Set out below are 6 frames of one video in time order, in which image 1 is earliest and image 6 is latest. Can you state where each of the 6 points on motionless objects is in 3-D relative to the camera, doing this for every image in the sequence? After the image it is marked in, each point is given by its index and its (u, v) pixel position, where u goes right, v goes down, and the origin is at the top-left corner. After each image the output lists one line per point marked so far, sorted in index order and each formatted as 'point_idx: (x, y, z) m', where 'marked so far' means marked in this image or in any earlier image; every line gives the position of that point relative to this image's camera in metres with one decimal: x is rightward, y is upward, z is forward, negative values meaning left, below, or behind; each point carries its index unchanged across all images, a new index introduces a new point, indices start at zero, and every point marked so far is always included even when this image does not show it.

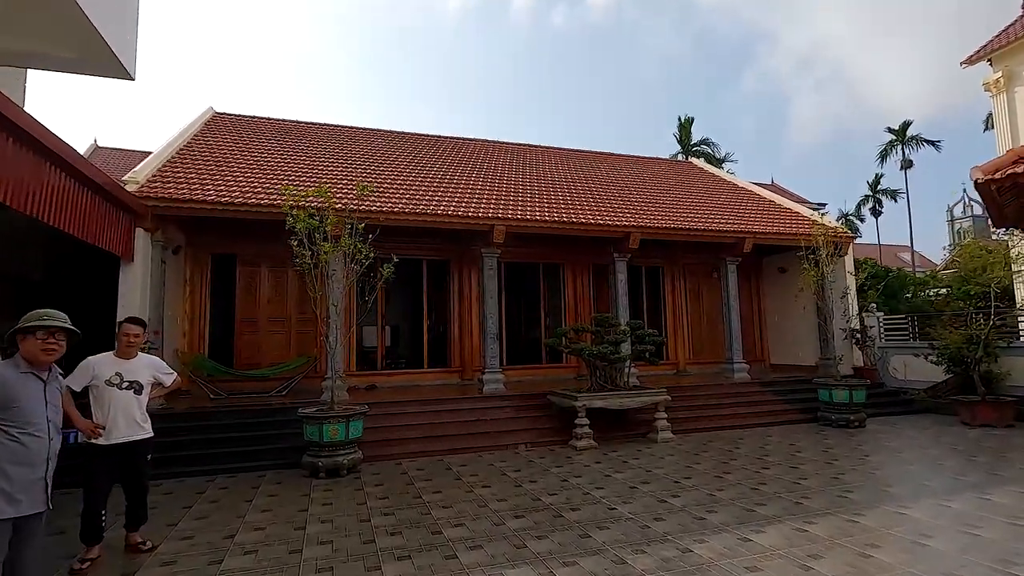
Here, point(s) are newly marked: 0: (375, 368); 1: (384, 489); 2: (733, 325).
0: (-2.7, -1.6, +10.5) m
1: (-1.3, -2.0, +5.4) m
2: (+4.4, -0.7, +10.8) m
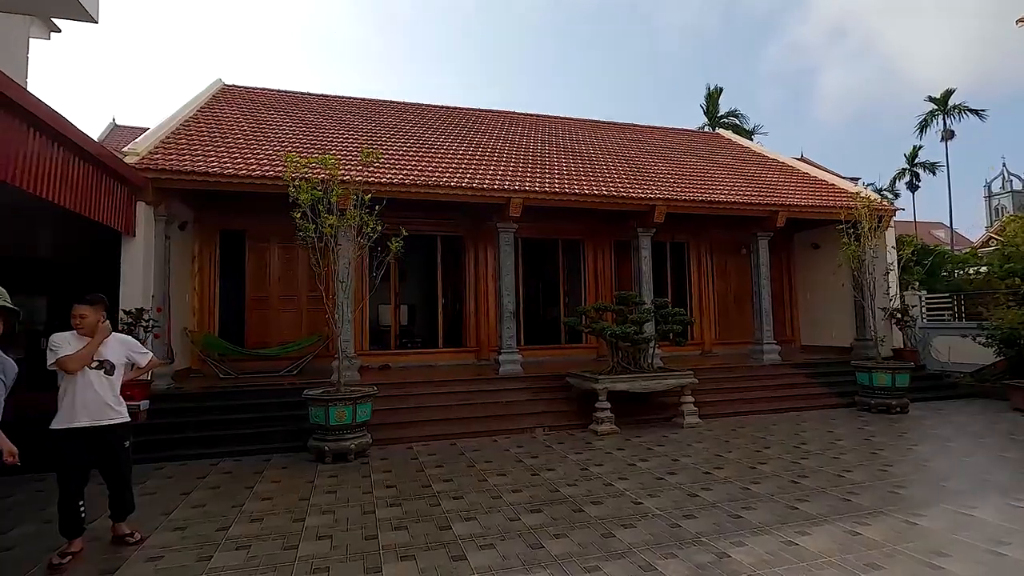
0: (-2.3, -1.1, +10.2) m
1: (-1.1, -1.8, +5.1) m
2: (+4.8, -0.3, +10.2) m
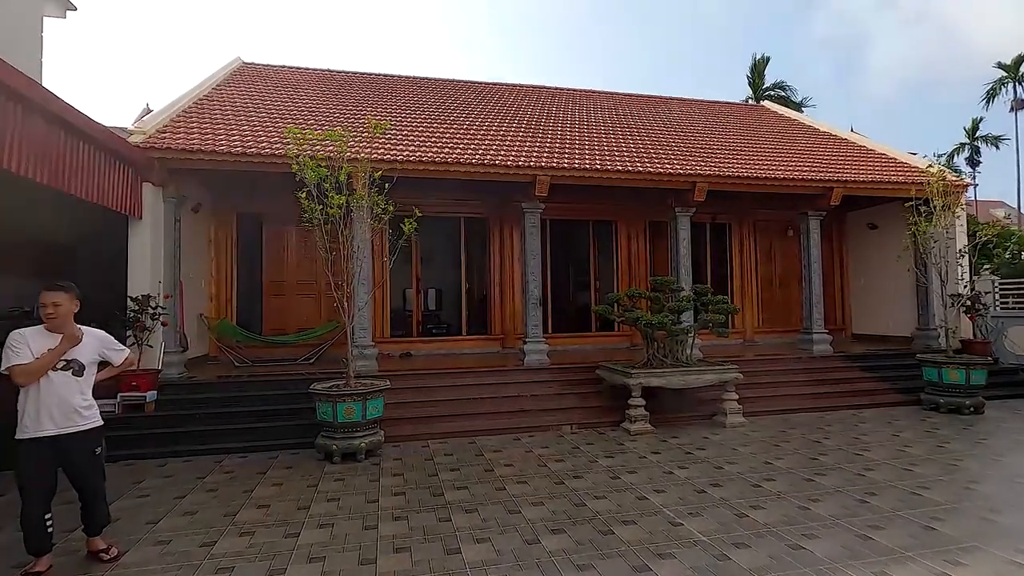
0: (-1.9, -0.8, +9.8) m
1: (-1.0, -1.7, +4.7) m
2: (+5.2, 0.0, +9.3) m
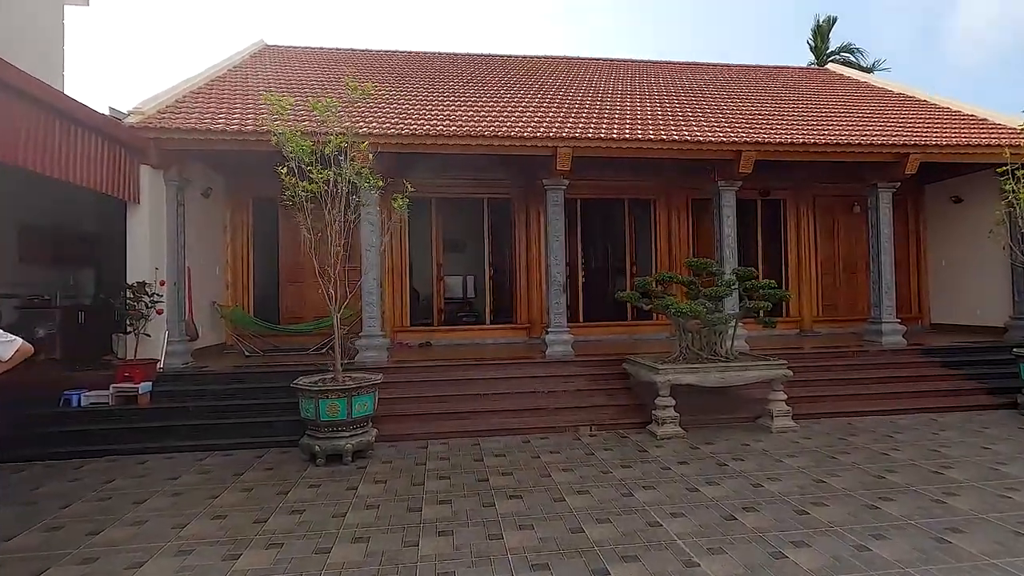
0: (-1.4, -0.6, +9.3) m
1: (-1.0, -1.6, +4.1) m
2: (+5.6, +0.2, +8.1) m
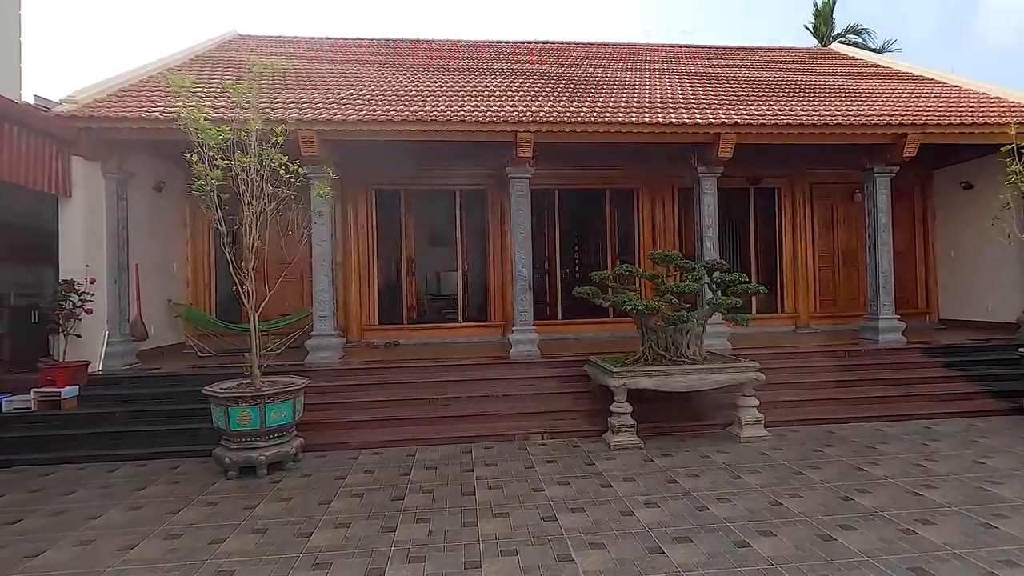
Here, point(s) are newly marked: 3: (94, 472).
0: (-1.8, -0.6, +8.9) m
1: (-1.6, -1.5, +3.7) m
2: (+5.1, +0.3, +7.5) m
3: (-3.6, -1.6, +4.6) m
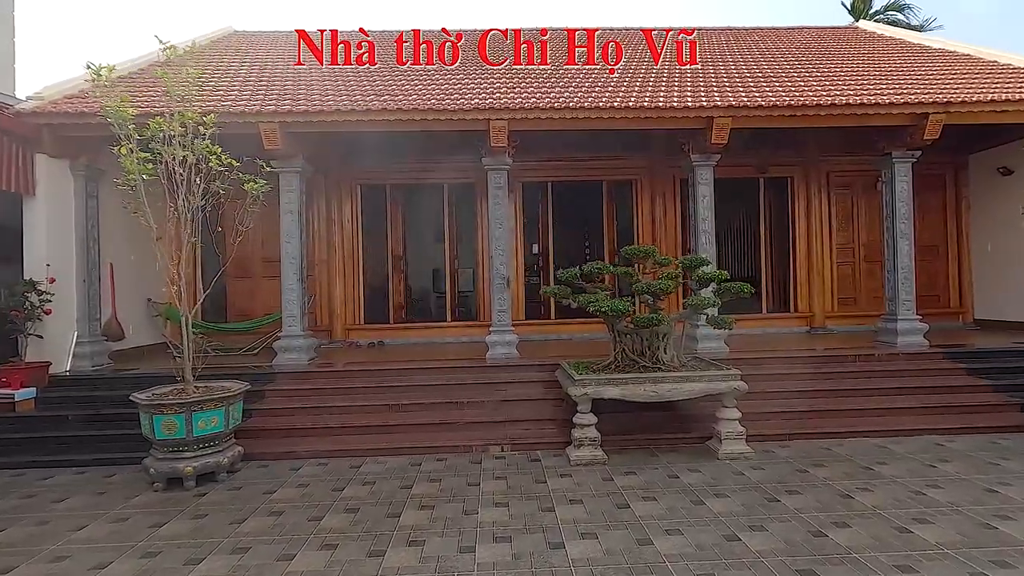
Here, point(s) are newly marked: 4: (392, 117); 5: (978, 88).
0: (-2.0, -0.5, +8.6) m
1: (-2.1, -1.6, +3.4) m
2: (+4.9, +0.3, +6.7) m
3: (-4.0, -1.6, +4.5) m
4: (-1.4, +2.0, +6.3) m
5: (+5.7, +2.4, +6.5) m
